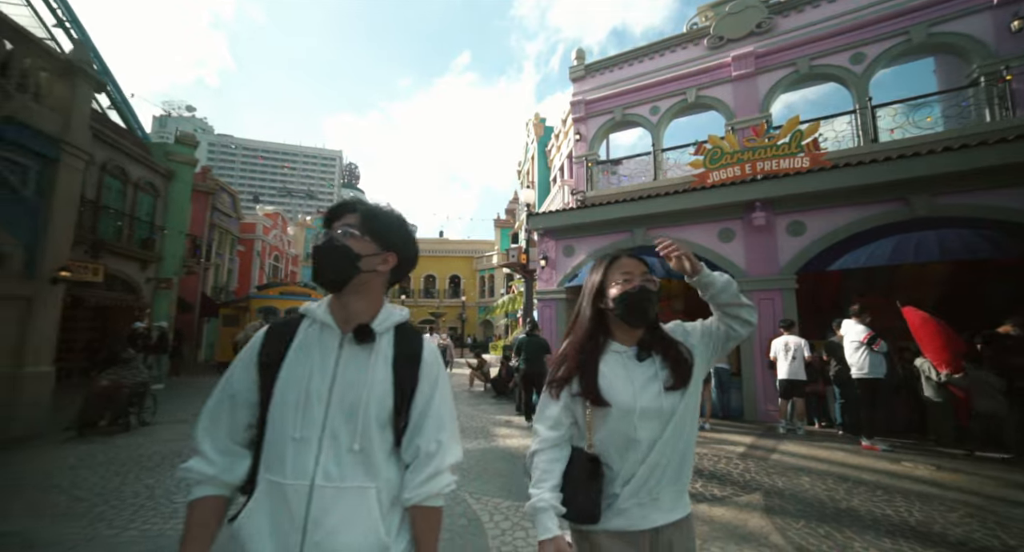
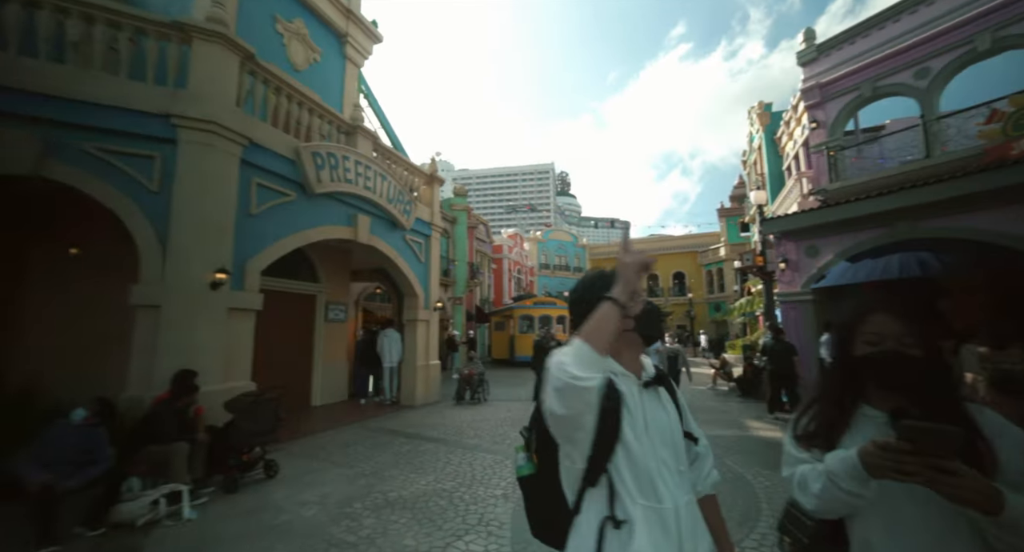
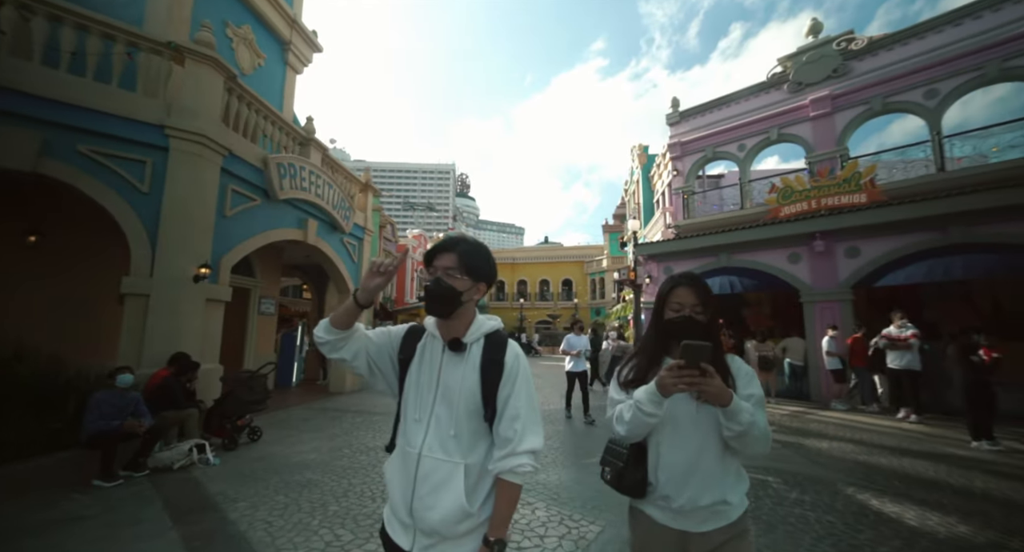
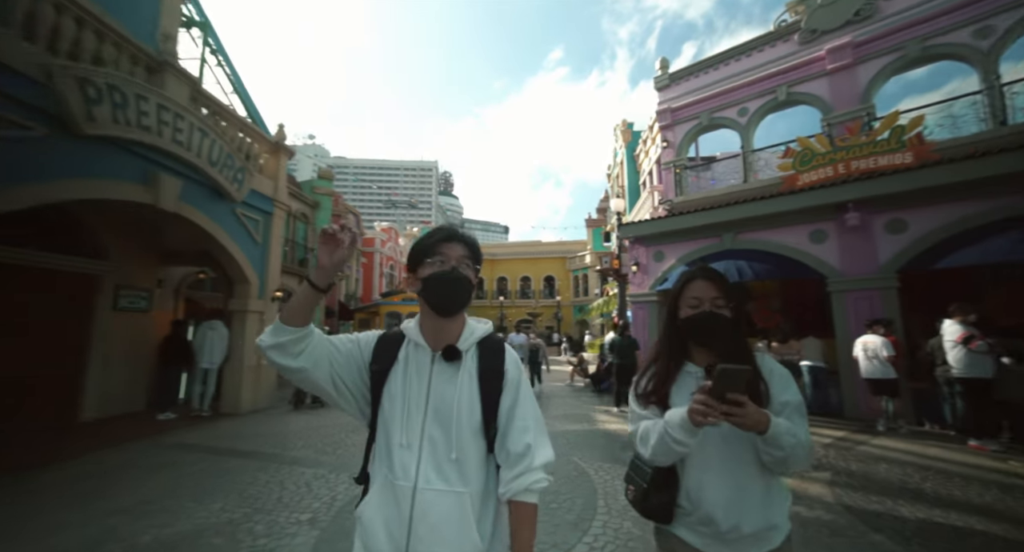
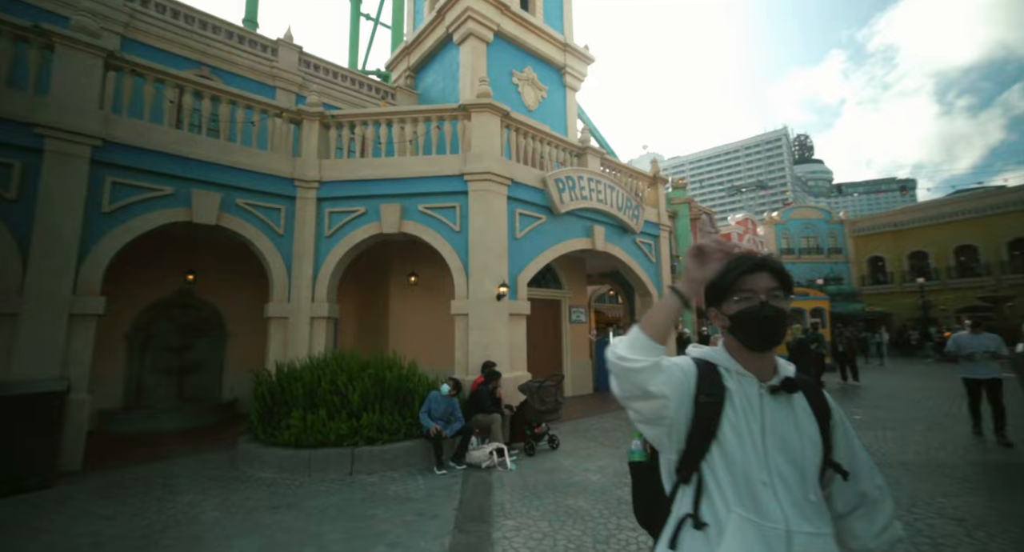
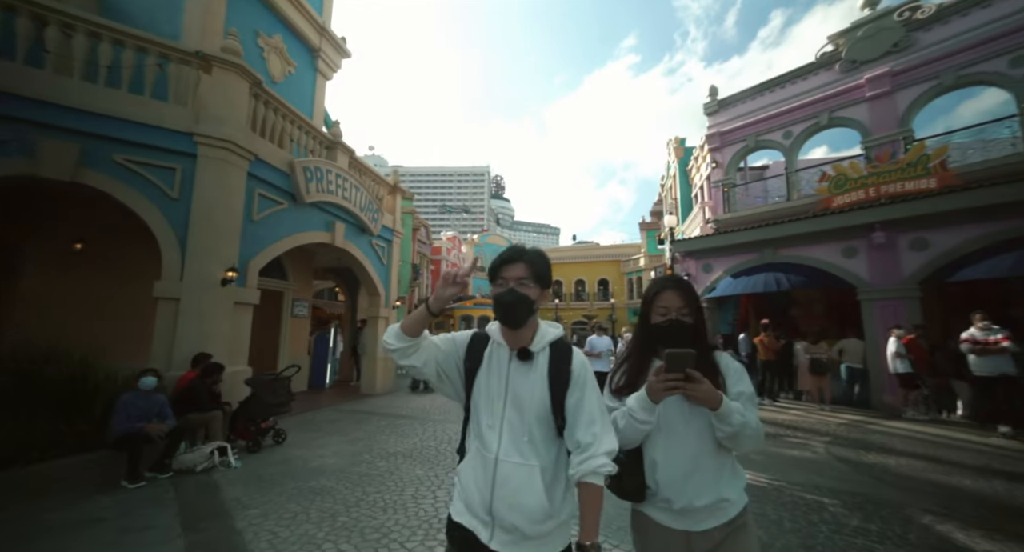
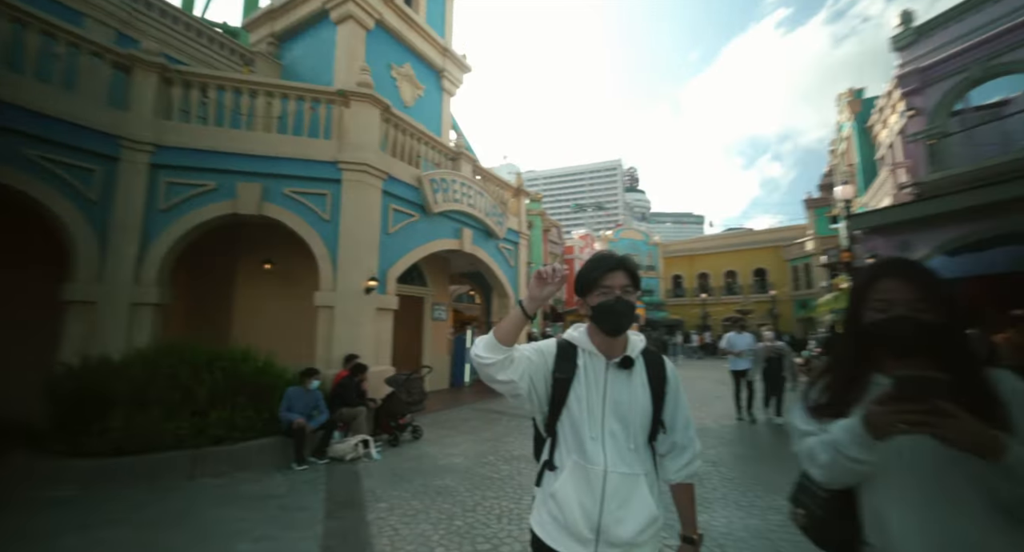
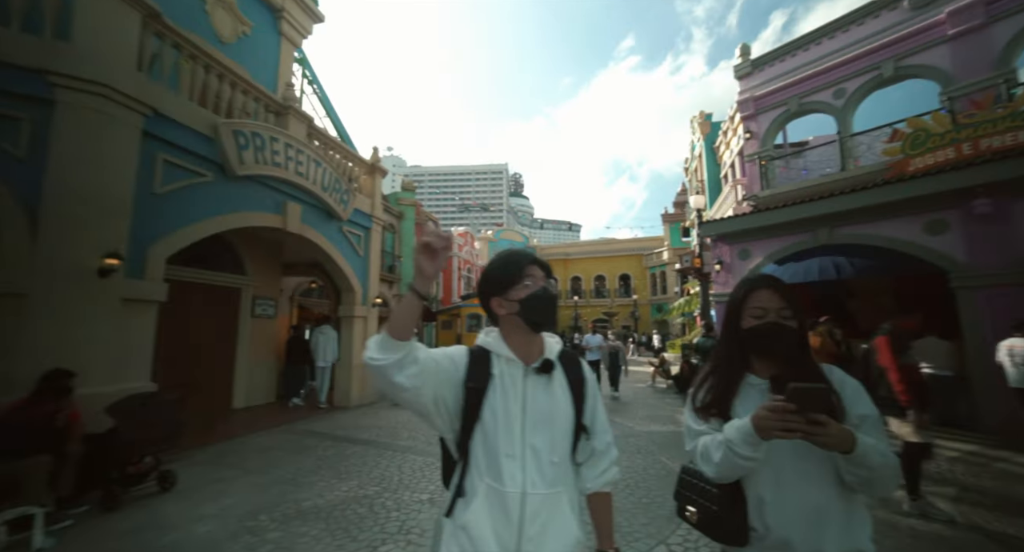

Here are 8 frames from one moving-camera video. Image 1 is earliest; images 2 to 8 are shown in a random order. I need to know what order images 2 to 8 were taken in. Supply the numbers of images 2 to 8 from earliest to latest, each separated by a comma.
4, 8, 2, 5, 7, 6, 3
